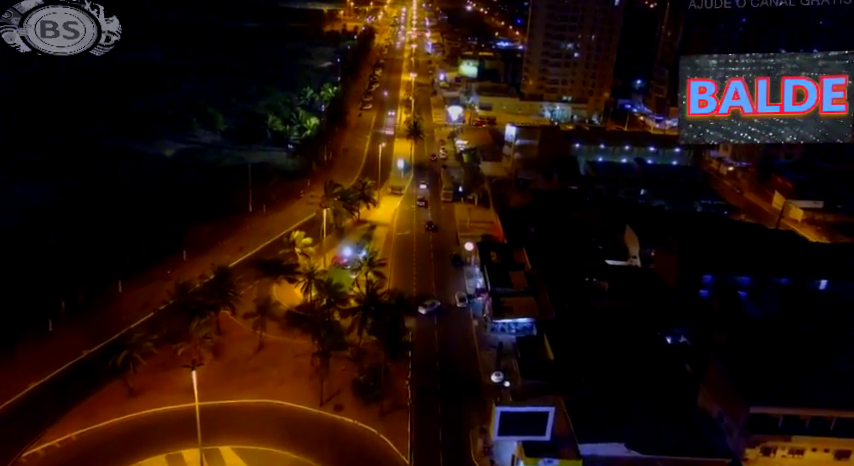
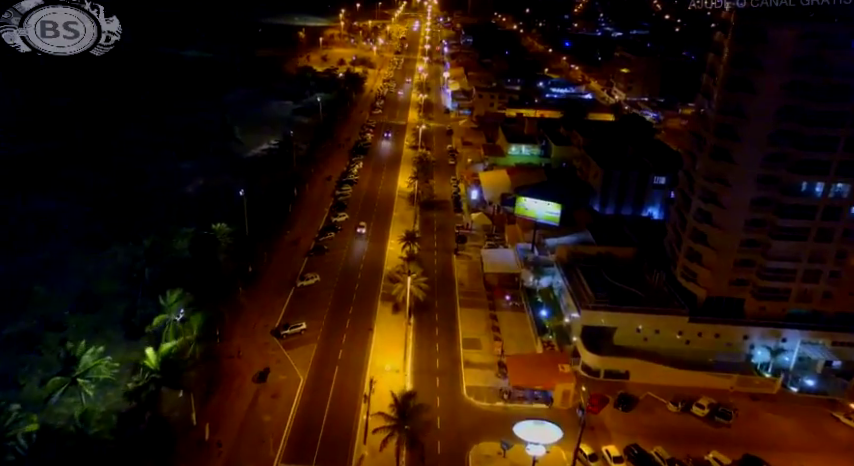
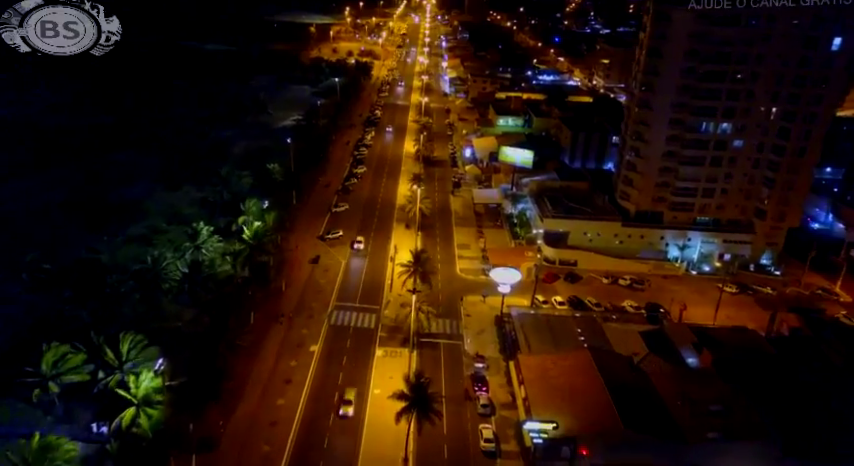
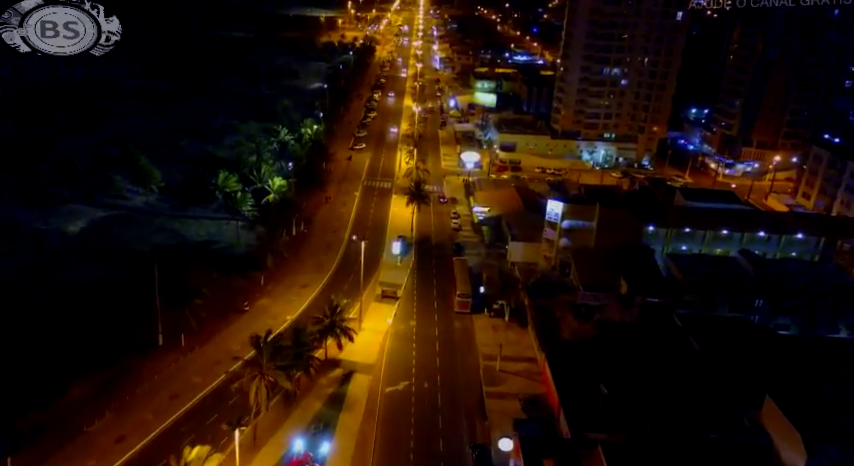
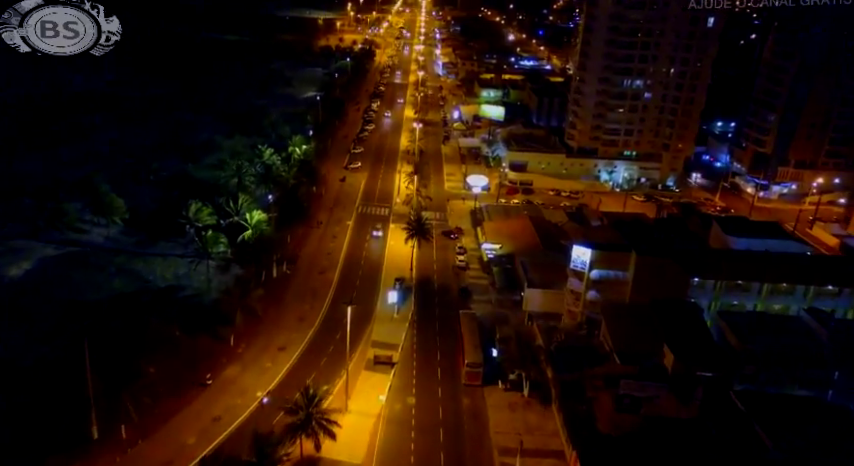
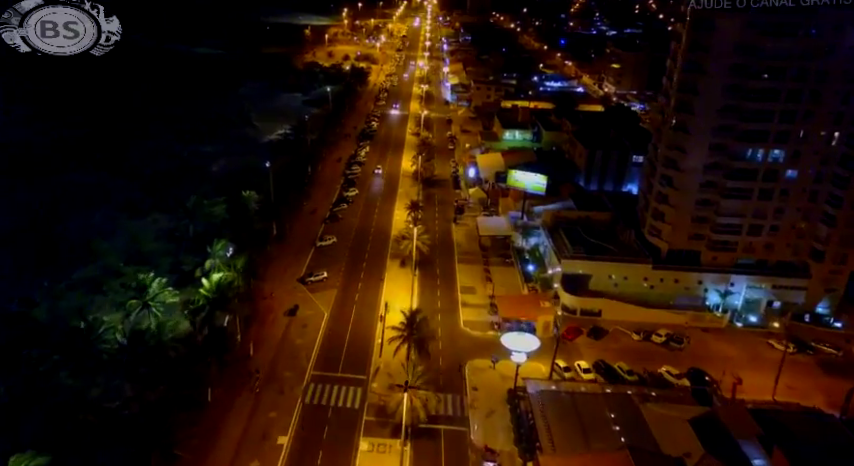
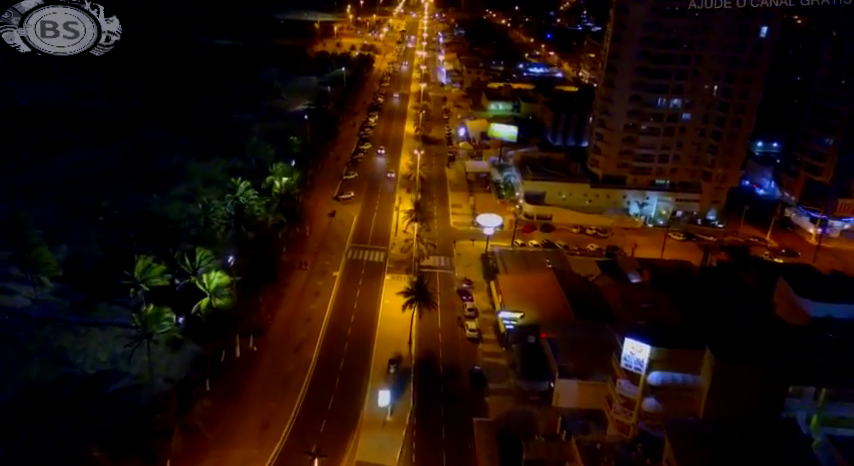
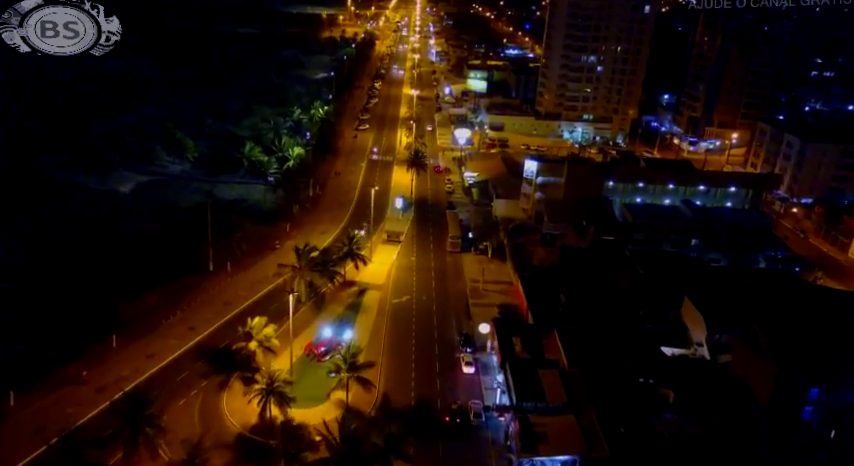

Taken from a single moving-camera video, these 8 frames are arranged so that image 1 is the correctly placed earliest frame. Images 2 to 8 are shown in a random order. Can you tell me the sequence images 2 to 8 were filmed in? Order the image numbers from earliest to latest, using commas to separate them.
8, 4, 5, 7, 3, 6, 2
